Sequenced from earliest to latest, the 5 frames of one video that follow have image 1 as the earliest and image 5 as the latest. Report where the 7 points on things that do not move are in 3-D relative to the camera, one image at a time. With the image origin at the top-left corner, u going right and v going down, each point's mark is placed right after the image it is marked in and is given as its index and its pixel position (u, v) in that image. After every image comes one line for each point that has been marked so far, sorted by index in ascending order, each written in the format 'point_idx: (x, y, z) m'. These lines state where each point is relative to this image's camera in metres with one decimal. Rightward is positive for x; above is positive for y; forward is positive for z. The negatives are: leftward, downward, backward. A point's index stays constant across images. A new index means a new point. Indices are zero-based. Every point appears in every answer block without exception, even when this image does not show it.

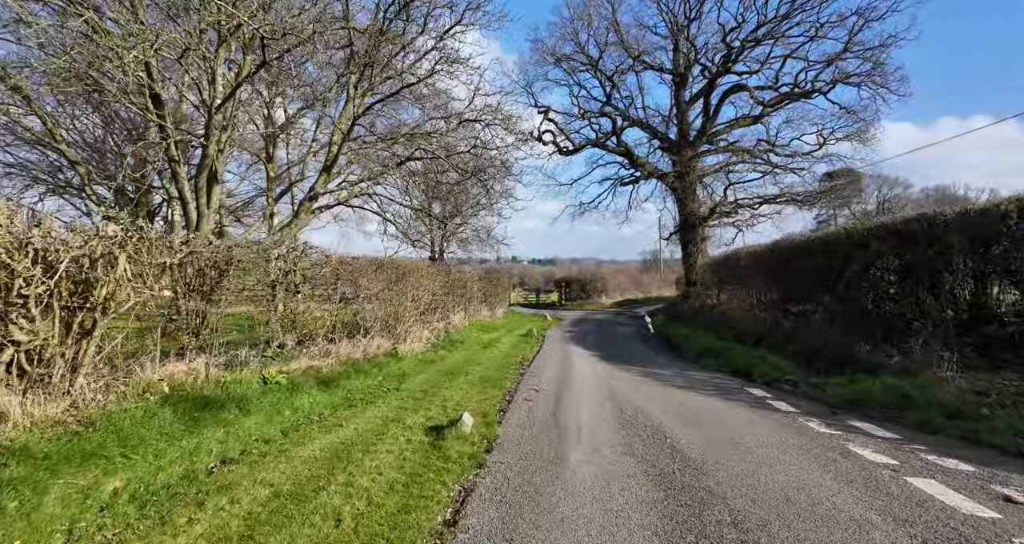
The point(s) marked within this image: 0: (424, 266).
0: (-2.4, +0.2, +14.3) m
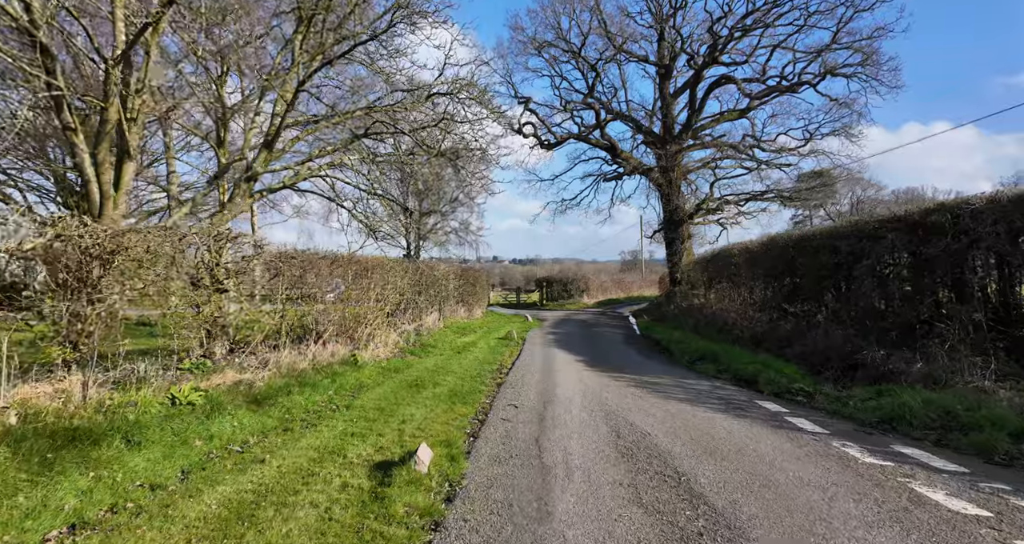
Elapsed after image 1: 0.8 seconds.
0: (-2.9, +0.2, +12.9) m
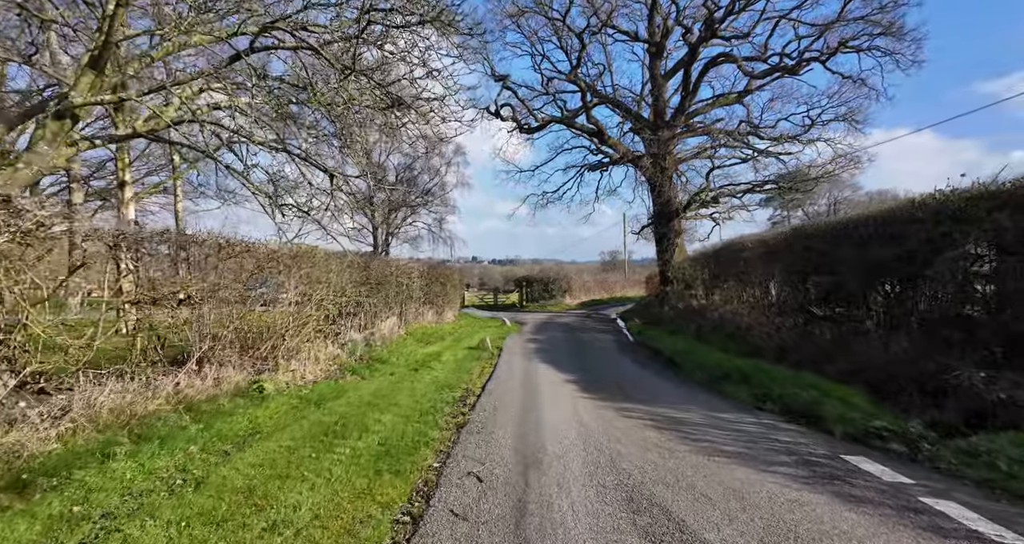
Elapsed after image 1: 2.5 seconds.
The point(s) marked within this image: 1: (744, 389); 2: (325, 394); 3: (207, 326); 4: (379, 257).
0: (-3.5, +0.3, +10.1) m
1: (+3.6, -1.8, +8.3) m
2: (-2.7, -1.7, +7.6) m
3: (-3.7, -0.6, +6.8) m
4: (-3.6, +0.4, +14.2) m
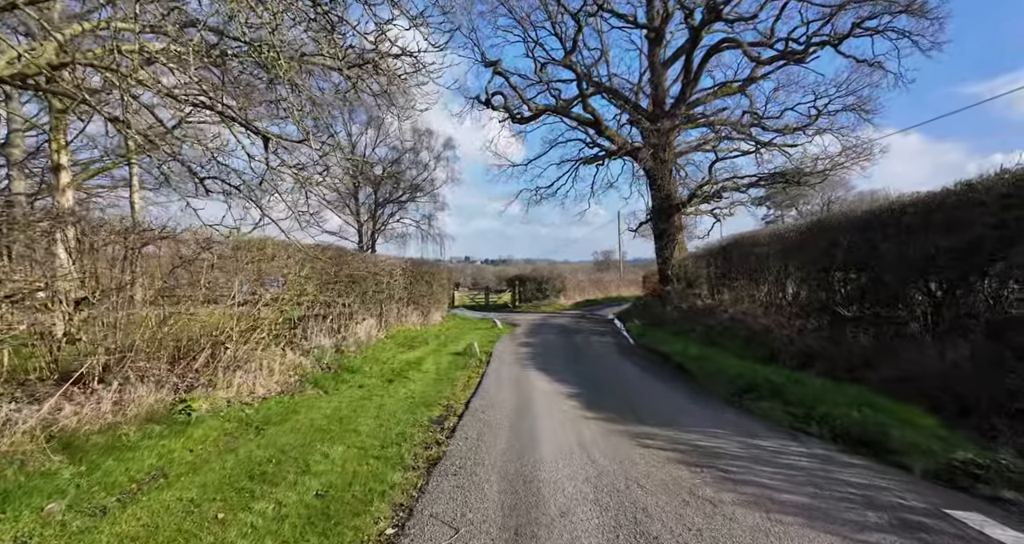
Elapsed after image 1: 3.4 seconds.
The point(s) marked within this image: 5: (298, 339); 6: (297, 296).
0: (-3.7, +0.4, +8.7) m
1: (+3.5, -1.7, +7.0) m
2: (-2.8, -1.6, +6.2) m
3: (-3.8, -0.6, +5.4) m
4: (-3.8, +0.5, +12.7) m
5: (-3.8, -1.2, +9.5) m
6: (-3.6, -0.4, +9.1) m
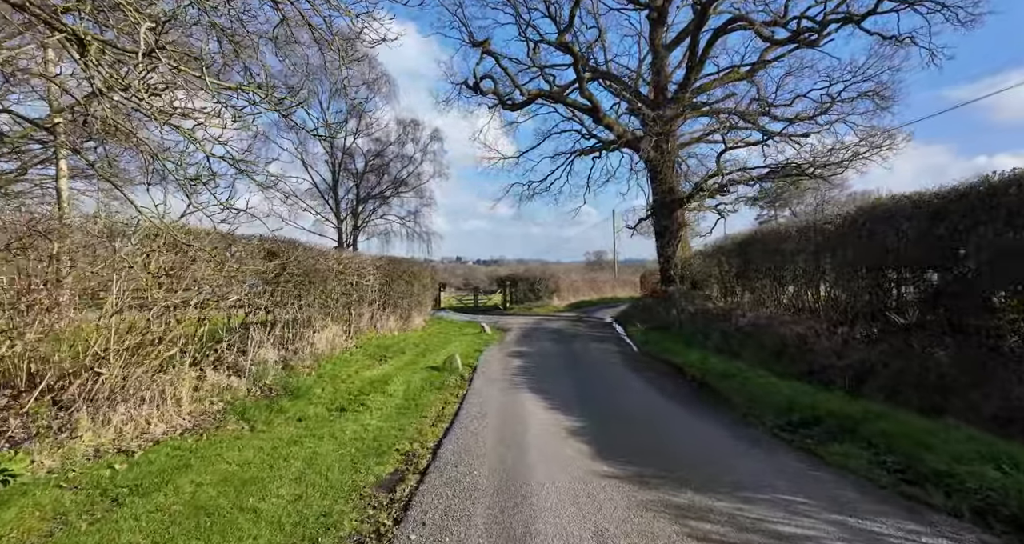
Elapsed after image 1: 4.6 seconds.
0: (-3.8, +0.4, +6.7) m
1: (+3.3, -1.7, +5.1) m
2: (-3.0, -1.6, +4.2) m
3: (-3.9, -0.5, +3.4) m
4: (-4.0, +0.5, +10.8) m
5: (-4.0, -1.1, +7.6) m
6: (-3.8, -0.4, +7.2) m
